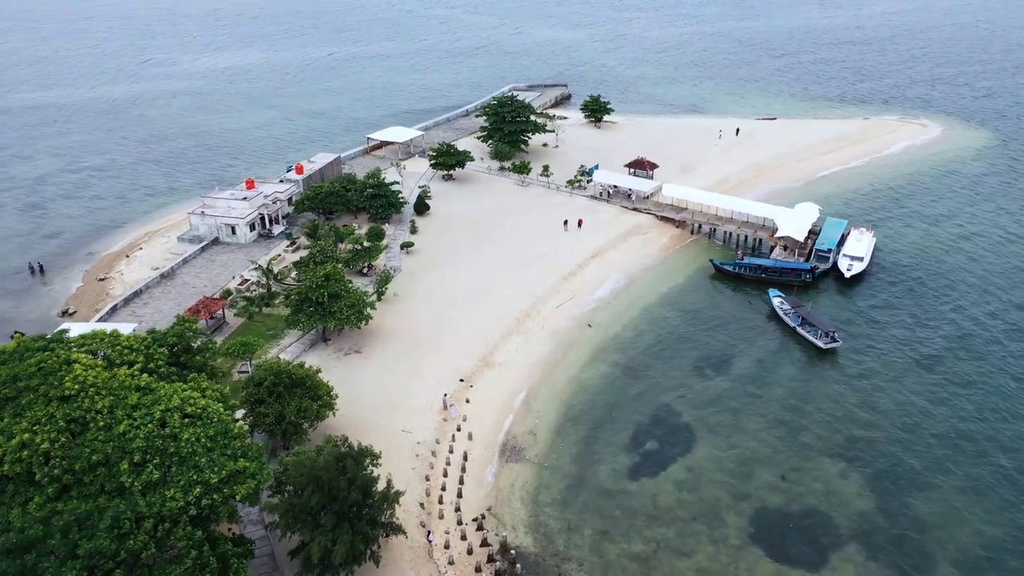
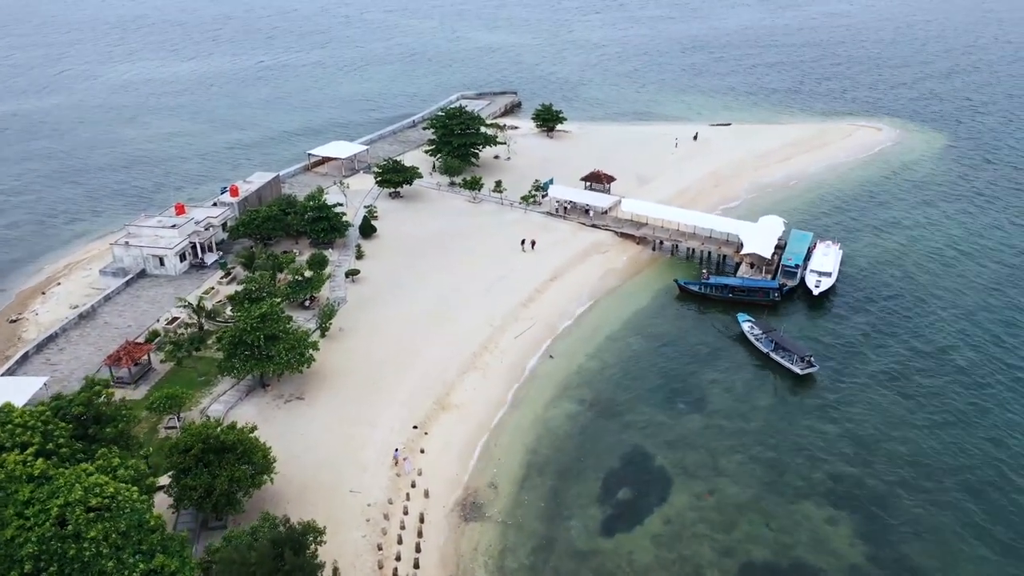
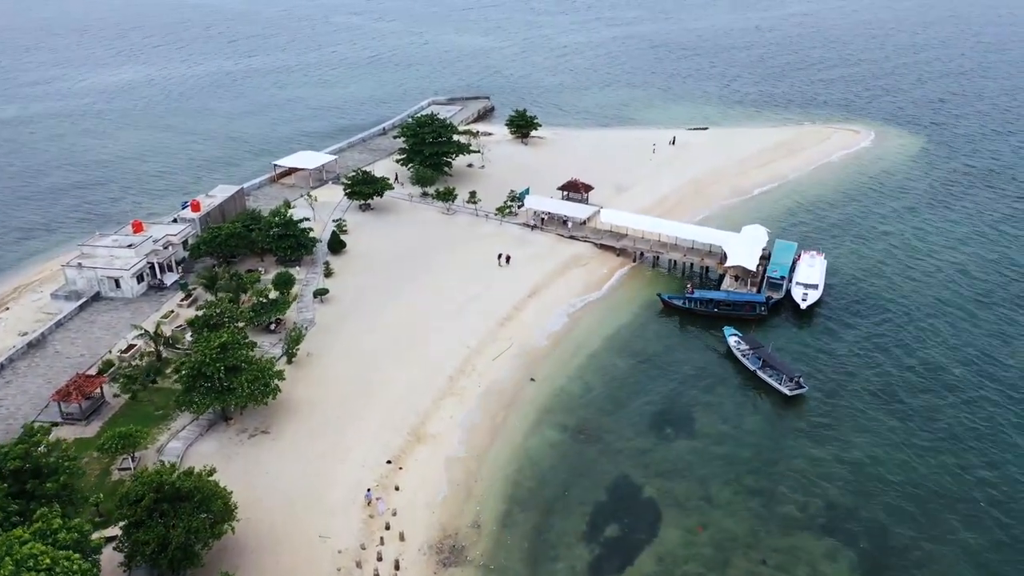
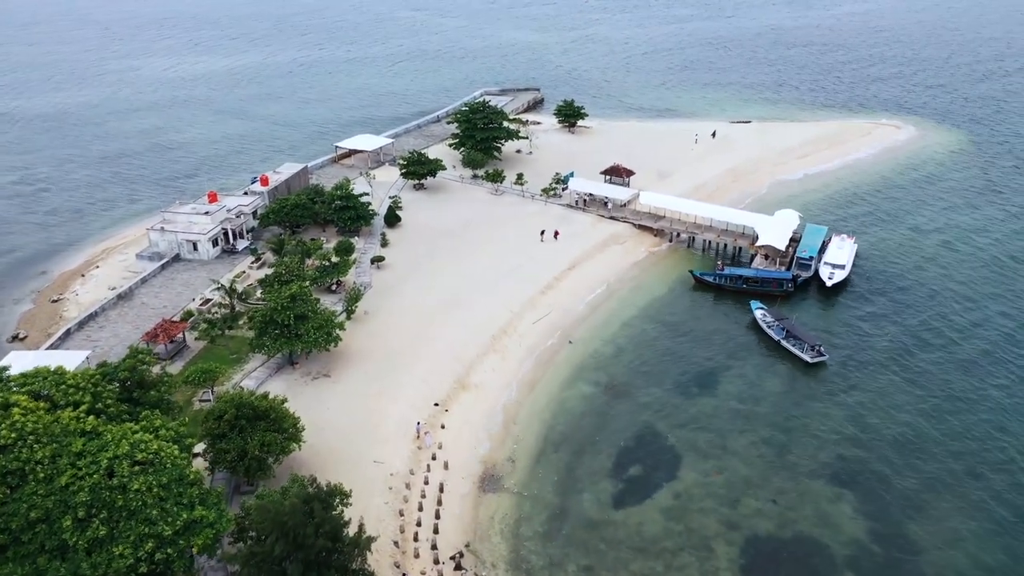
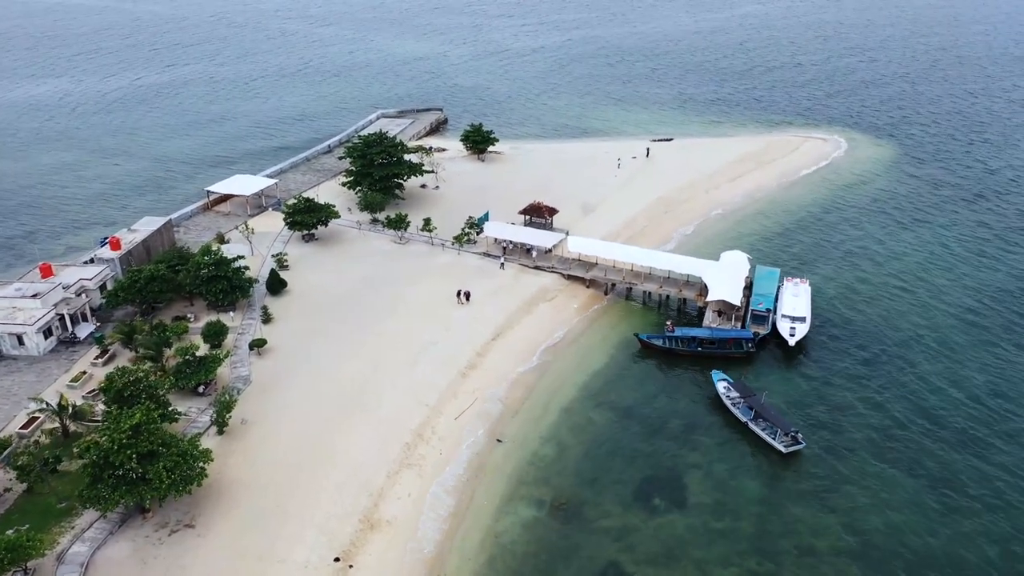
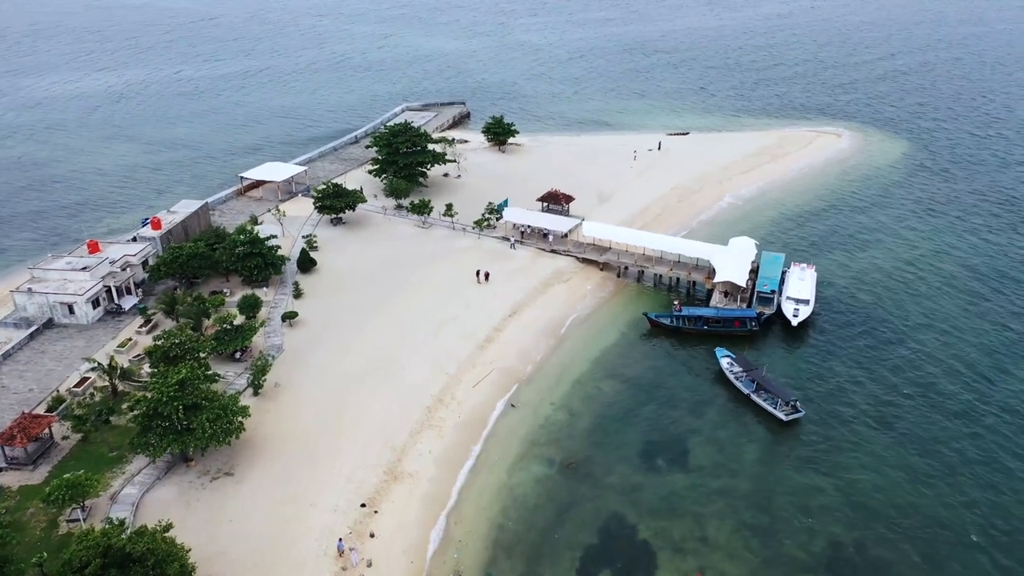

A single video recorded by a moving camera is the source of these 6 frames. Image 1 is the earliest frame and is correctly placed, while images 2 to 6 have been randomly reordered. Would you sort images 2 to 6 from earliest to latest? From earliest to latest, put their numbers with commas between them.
4, 2, 3, 6, 5
